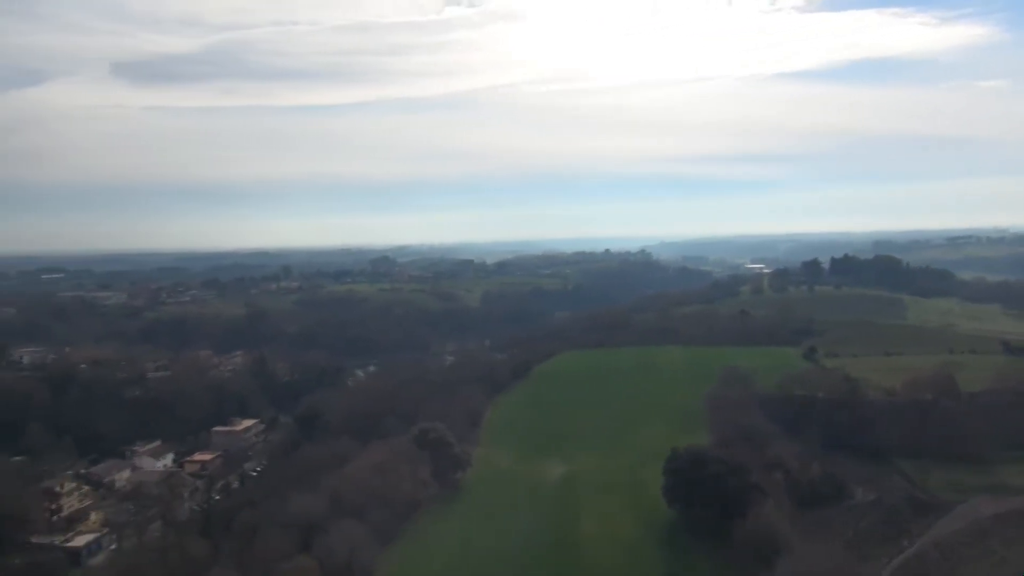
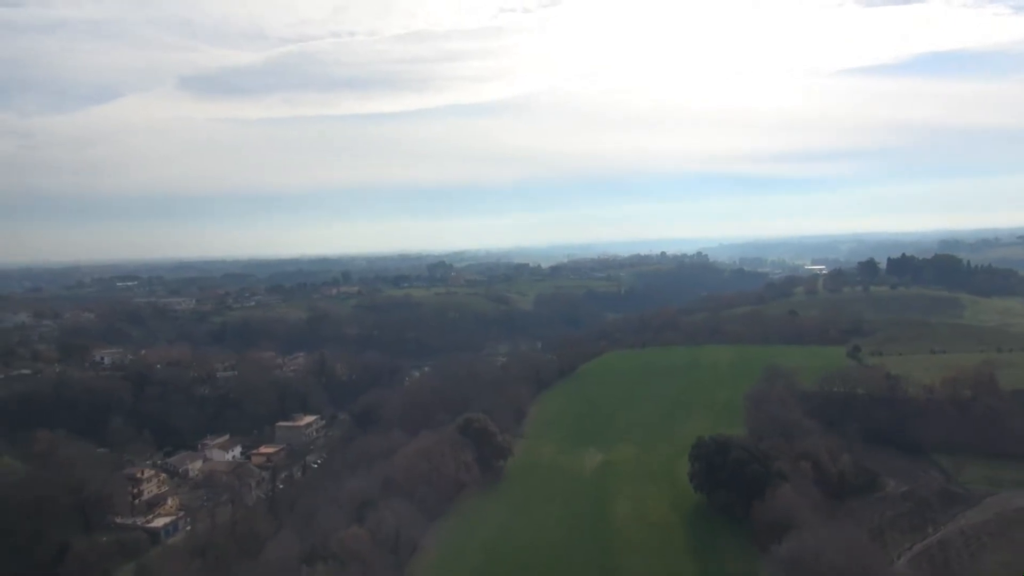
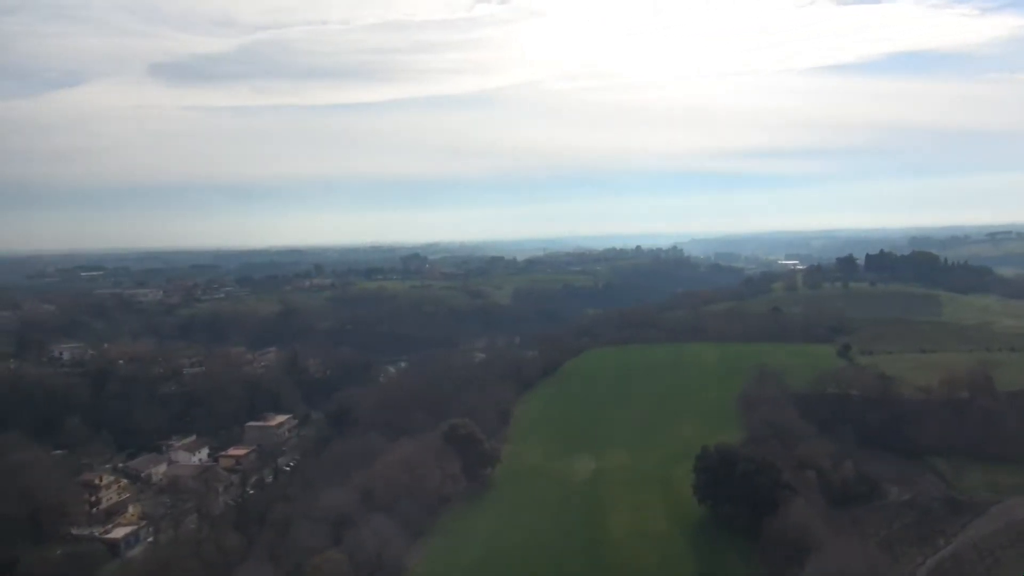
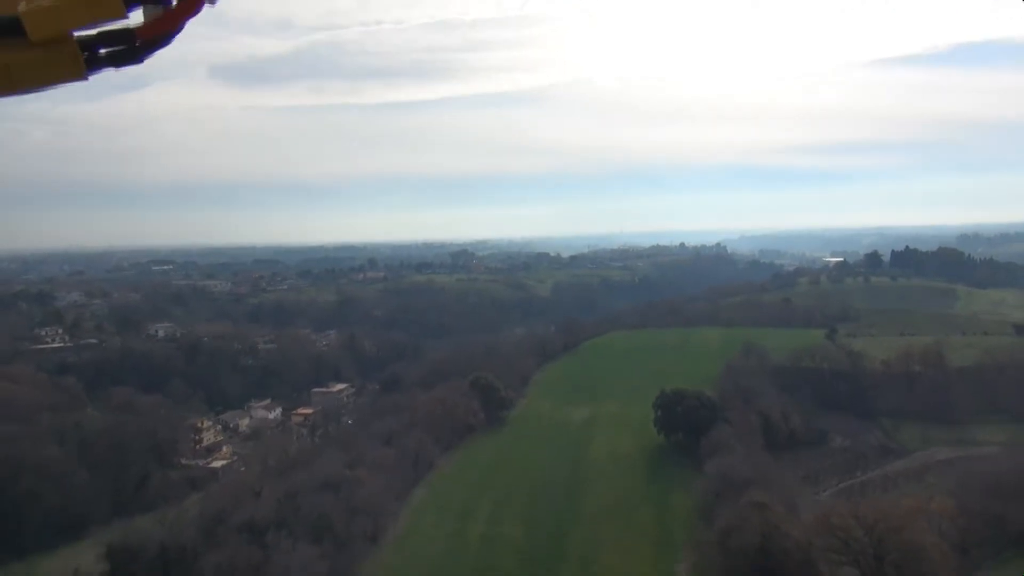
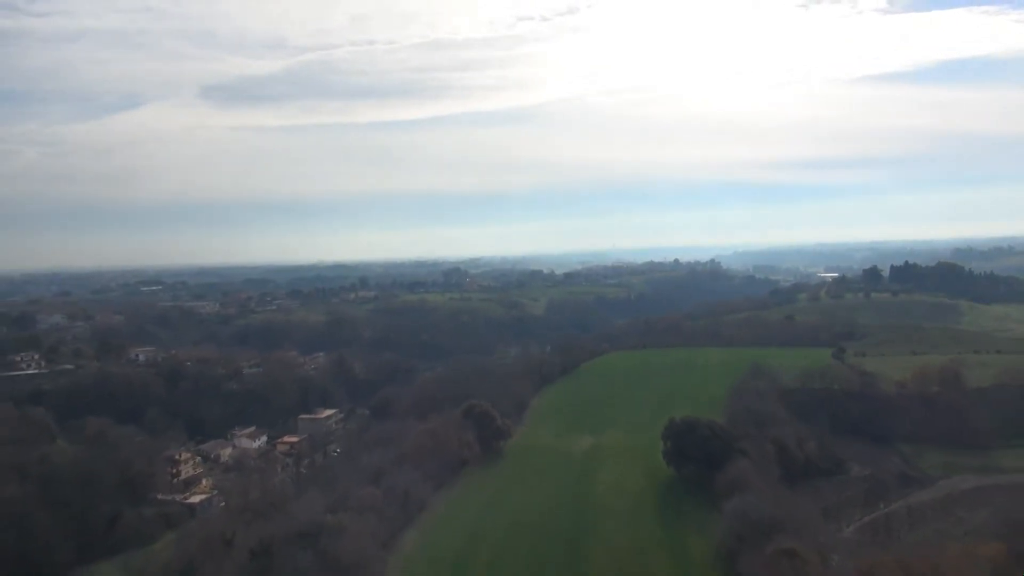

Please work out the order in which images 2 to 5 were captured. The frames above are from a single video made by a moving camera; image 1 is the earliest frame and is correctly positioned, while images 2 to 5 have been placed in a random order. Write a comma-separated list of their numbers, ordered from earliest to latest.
3, 2, 5, 4
